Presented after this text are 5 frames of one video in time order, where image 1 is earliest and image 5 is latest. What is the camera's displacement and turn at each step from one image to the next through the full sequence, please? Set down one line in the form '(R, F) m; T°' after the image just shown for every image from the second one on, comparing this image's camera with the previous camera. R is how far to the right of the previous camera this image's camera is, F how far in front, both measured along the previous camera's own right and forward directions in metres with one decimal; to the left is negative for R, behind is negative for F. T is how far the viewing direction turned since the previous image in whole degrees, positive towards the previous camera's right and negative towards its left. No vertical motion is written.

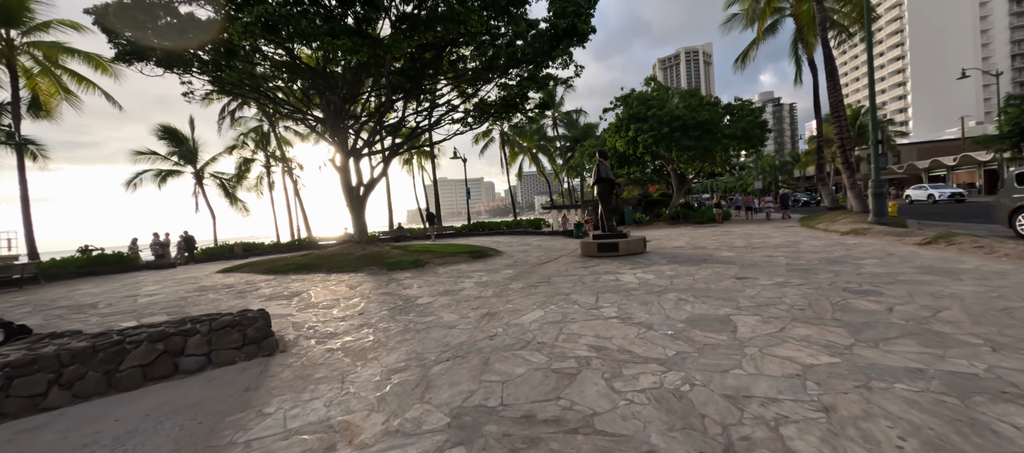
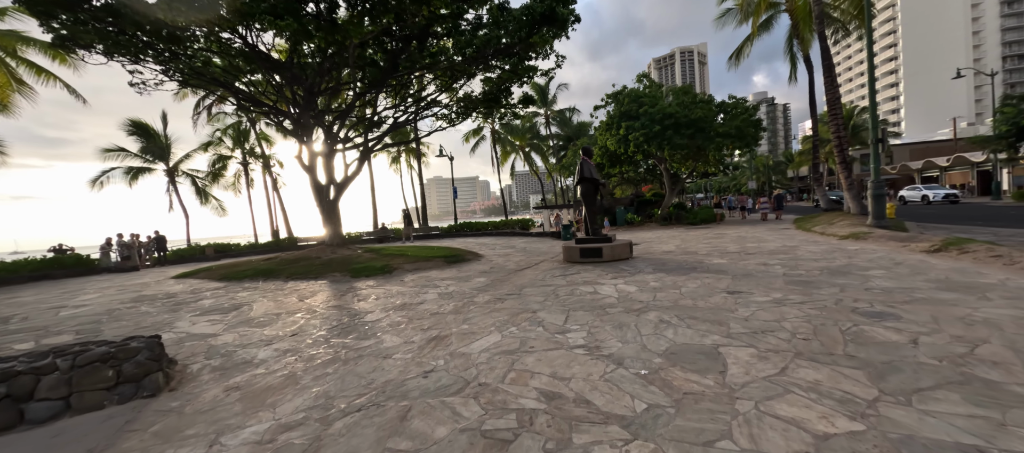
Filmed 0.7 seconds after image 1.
(+0.5, +0.8) m; +1°
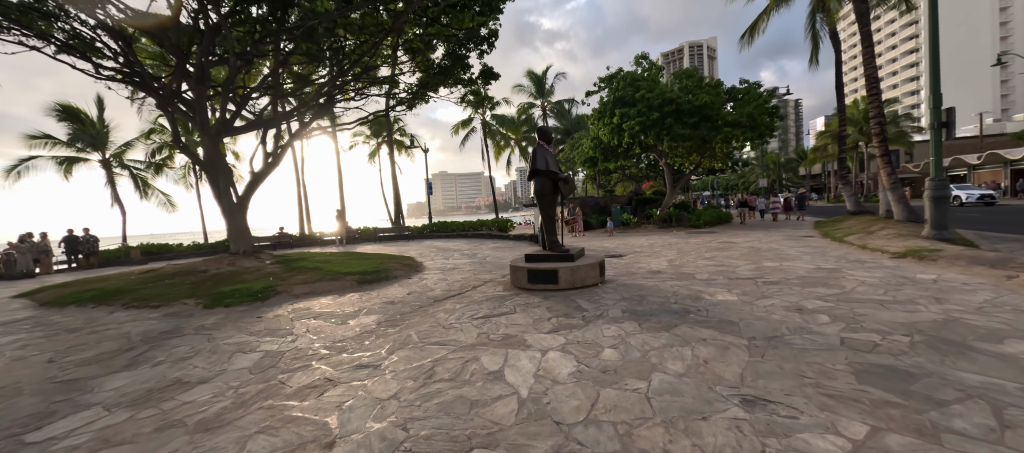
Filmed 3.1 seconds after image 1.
(+1.5, +2.7) m; -1°
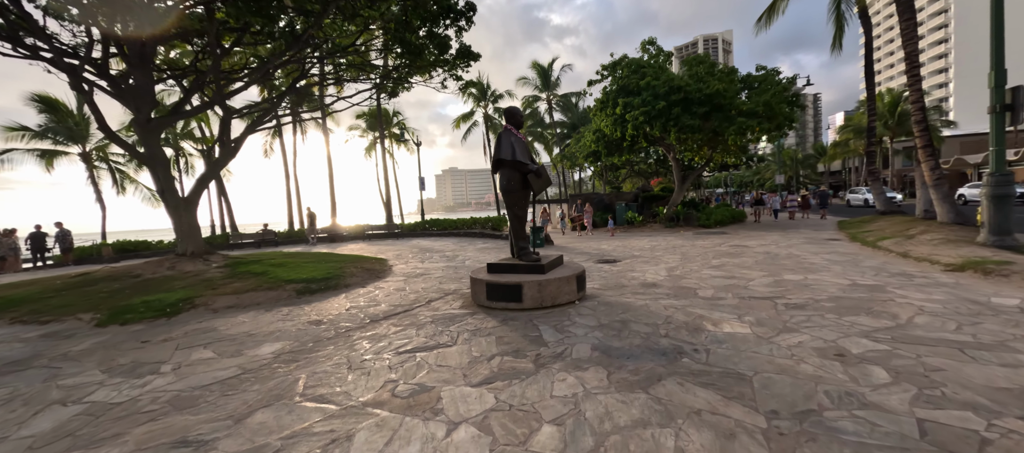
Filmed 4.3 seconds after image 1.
(+0.8, +1.3) m; -2°
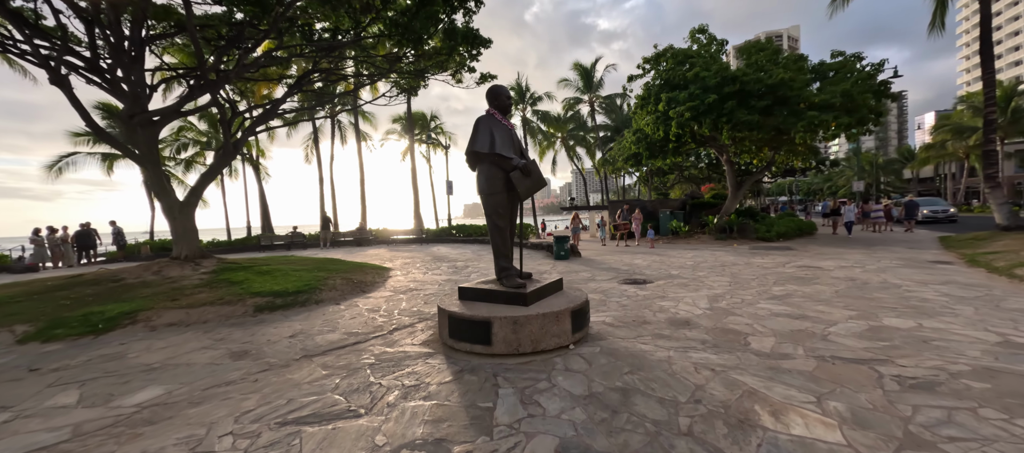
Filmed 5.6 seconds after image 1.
(+0.7, +1.4) m; -7°
